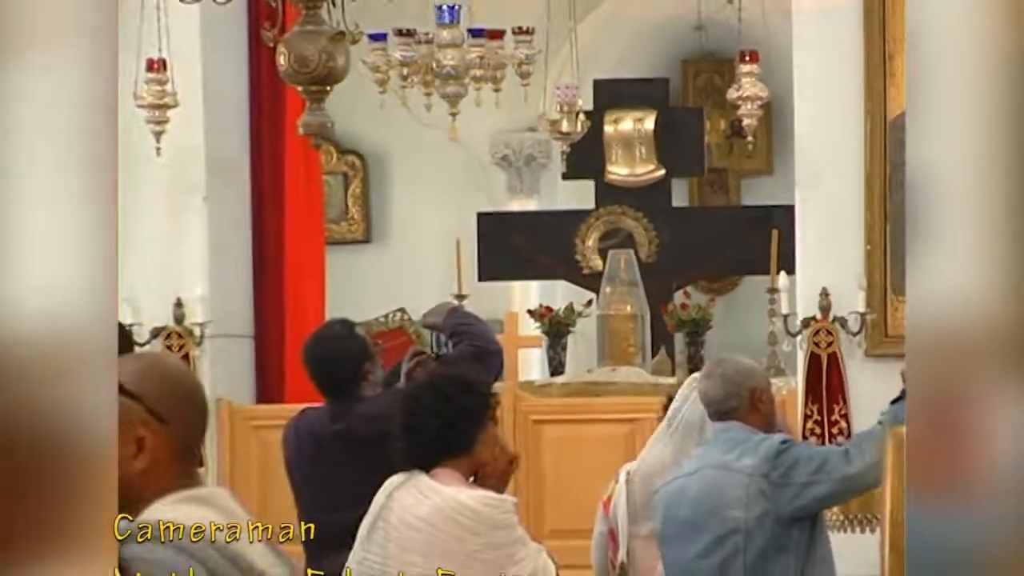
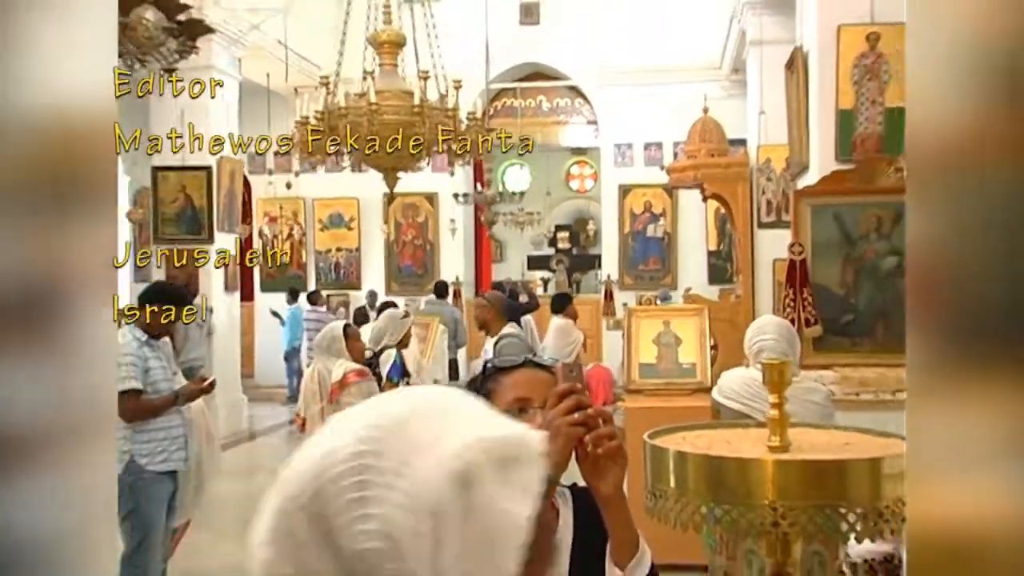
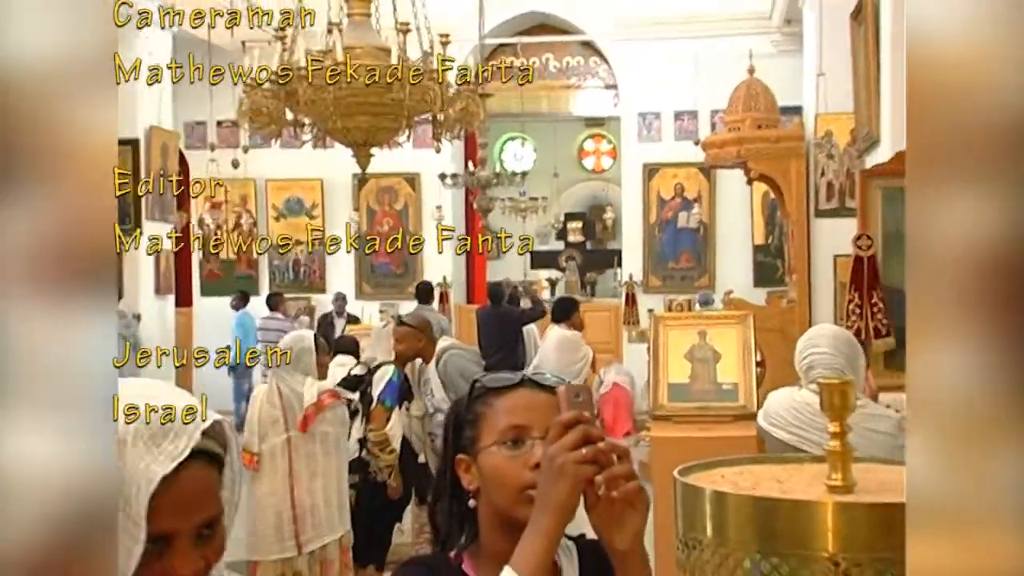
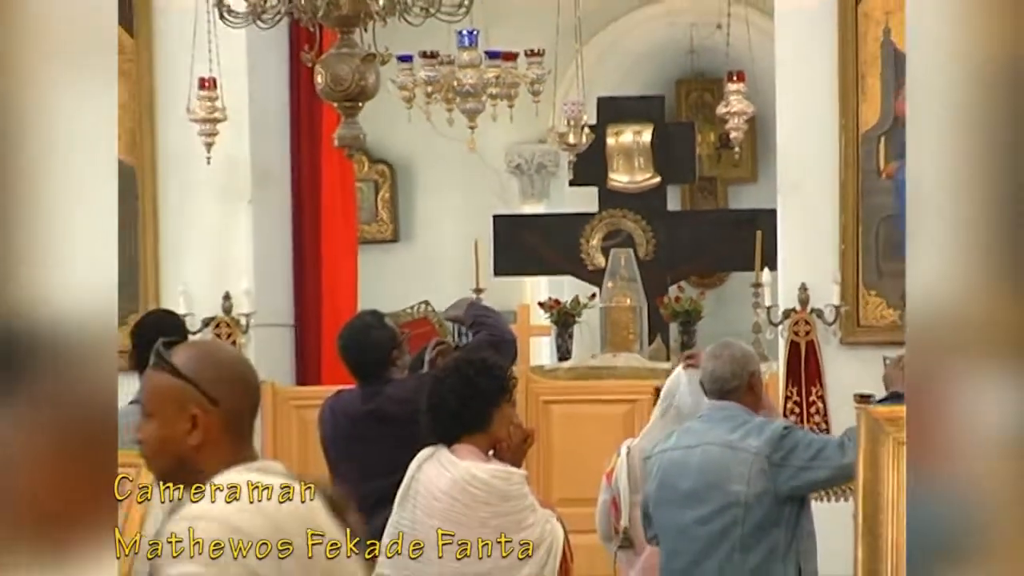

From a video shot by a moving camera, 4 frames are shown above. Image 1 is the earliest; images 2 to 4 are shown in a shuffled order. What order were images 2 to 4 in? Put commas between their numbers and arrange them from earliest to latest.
4, 3, 2
